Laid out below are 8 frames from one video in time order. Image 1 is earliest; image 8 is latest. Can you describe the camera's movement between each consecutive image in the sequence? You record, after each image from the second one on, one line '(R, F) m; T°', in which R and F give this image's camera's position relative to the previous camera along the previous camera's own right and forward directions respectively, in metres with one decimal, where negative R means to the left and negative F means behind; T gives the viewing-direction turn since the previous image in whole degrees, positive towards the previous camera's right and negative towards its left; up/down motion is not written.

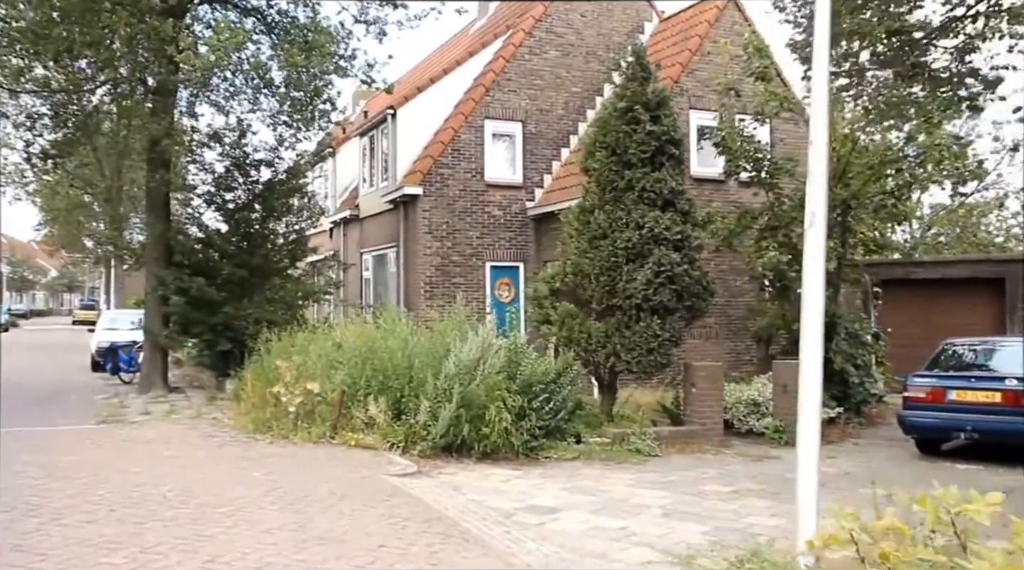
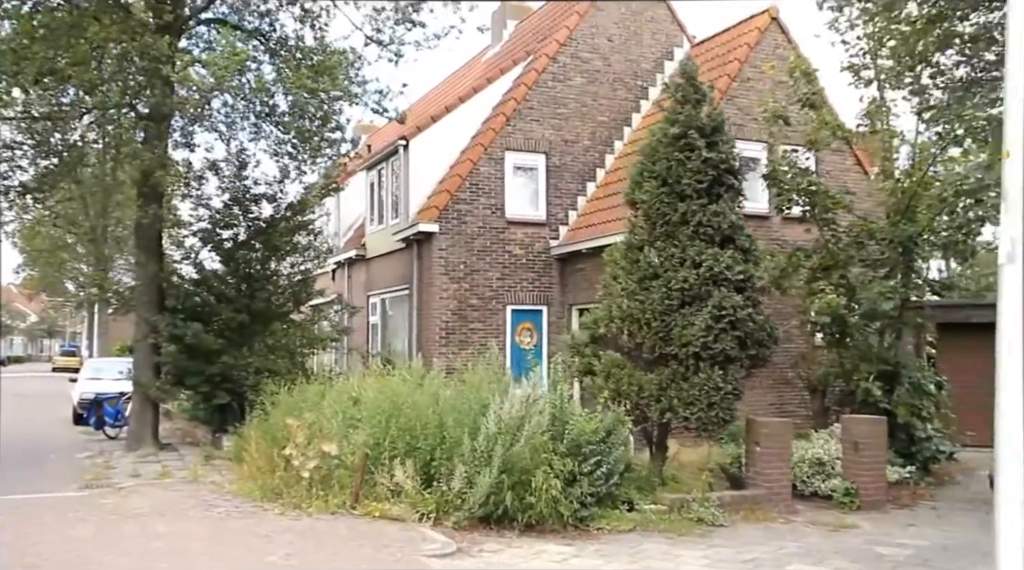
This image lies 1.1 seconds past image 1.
(-0.6, +1.2) m; +1°
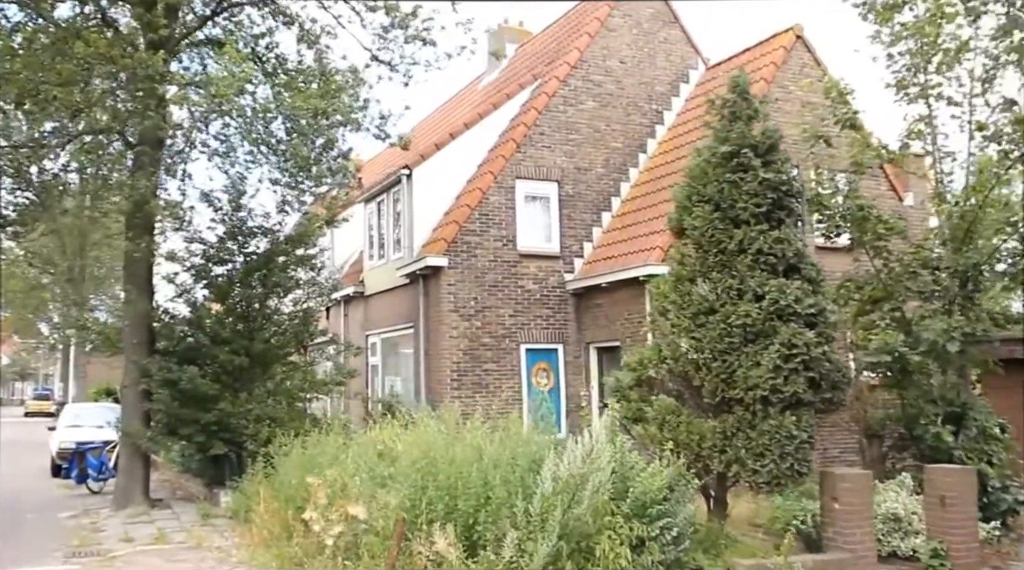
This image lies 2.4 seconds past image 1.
(-0.8, +1.0) m; +2°
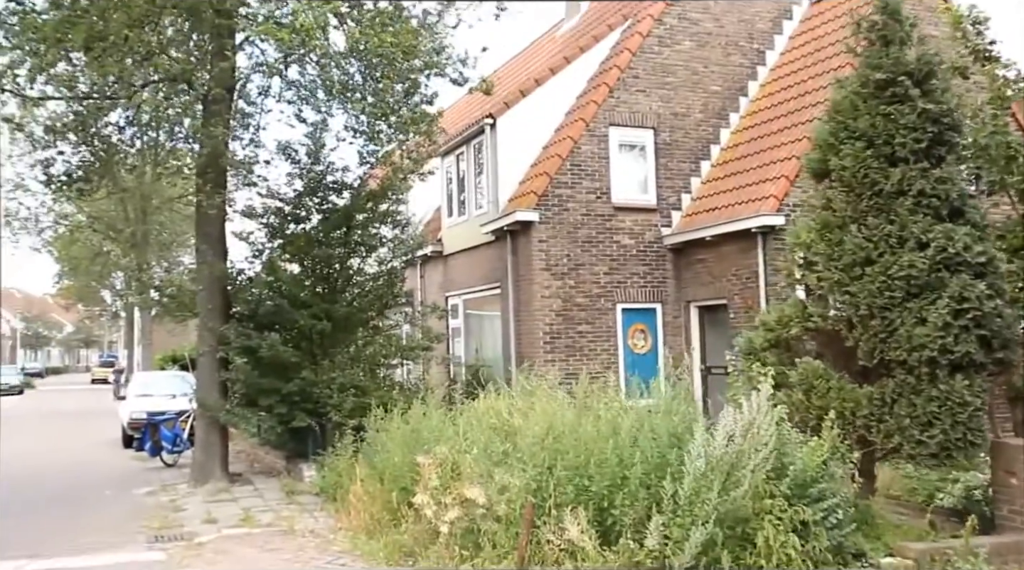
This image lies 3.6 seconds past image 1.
(-0.7, +1.1) m; -3°
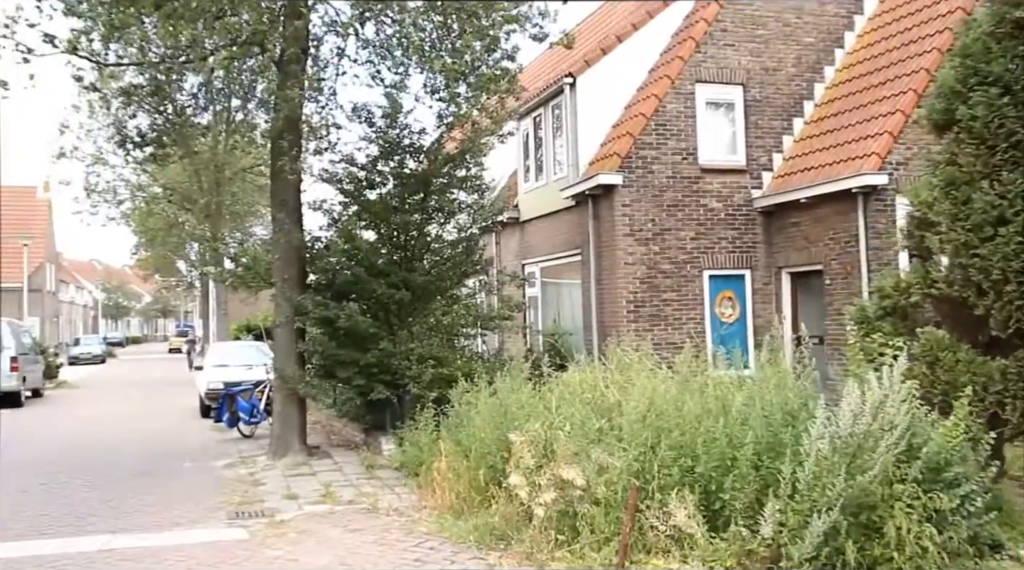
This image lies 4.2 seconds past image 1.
(-0.3, +0.5) m; -4°
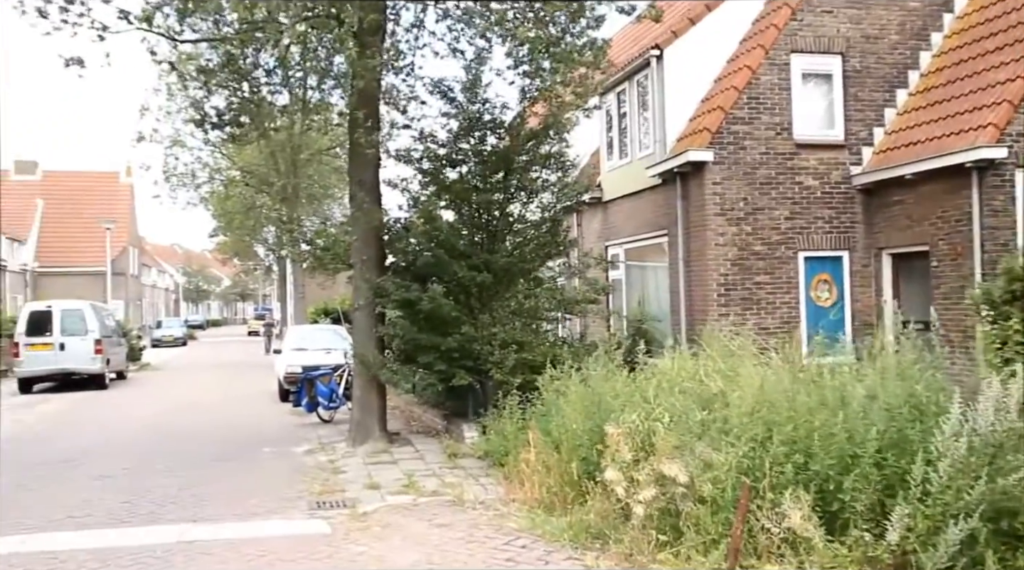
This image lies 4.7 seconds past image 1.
(-0.2, +0.5) m; -5°
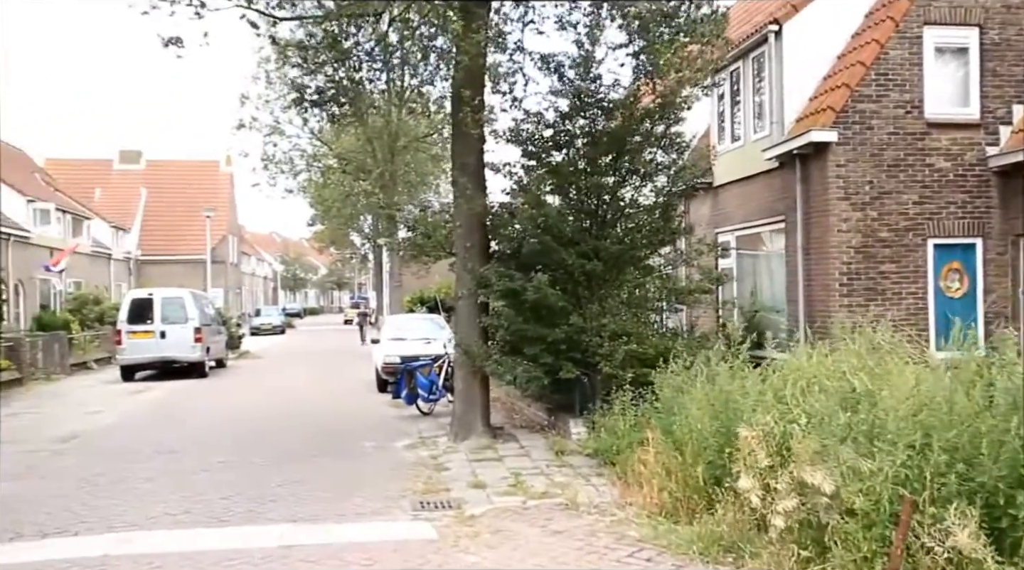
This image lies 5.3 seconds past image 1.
(-0.2, +0.5) m; -6°
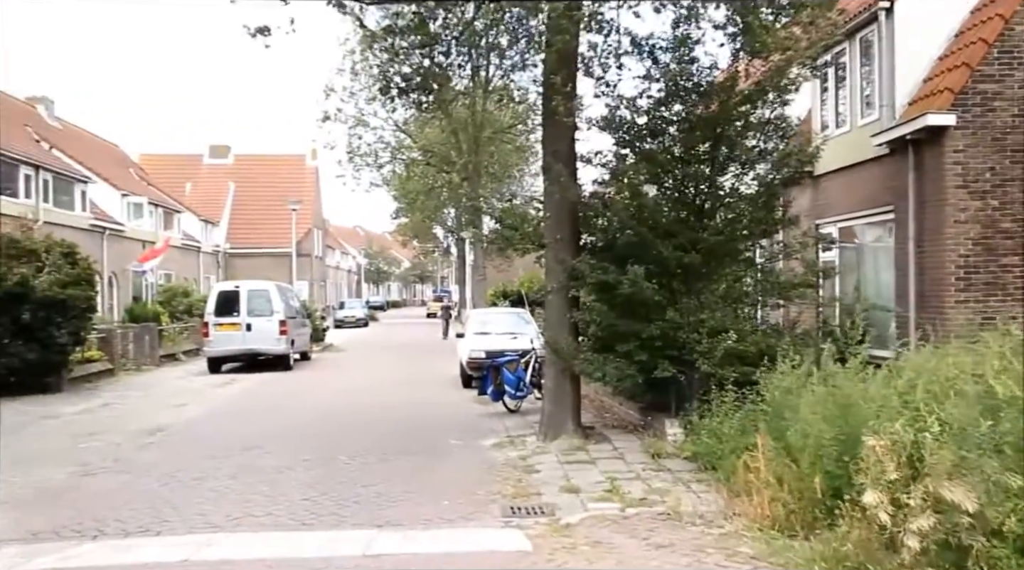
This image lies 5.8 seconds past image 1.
(-0.1, +0.4) m; -5°
